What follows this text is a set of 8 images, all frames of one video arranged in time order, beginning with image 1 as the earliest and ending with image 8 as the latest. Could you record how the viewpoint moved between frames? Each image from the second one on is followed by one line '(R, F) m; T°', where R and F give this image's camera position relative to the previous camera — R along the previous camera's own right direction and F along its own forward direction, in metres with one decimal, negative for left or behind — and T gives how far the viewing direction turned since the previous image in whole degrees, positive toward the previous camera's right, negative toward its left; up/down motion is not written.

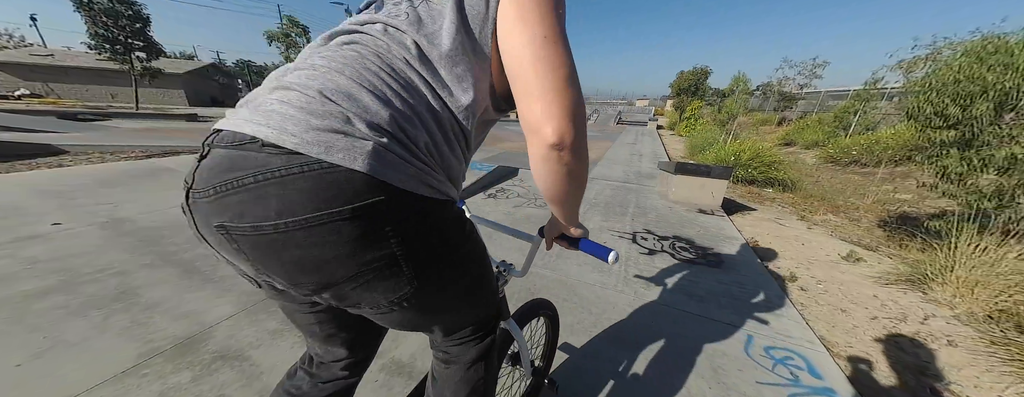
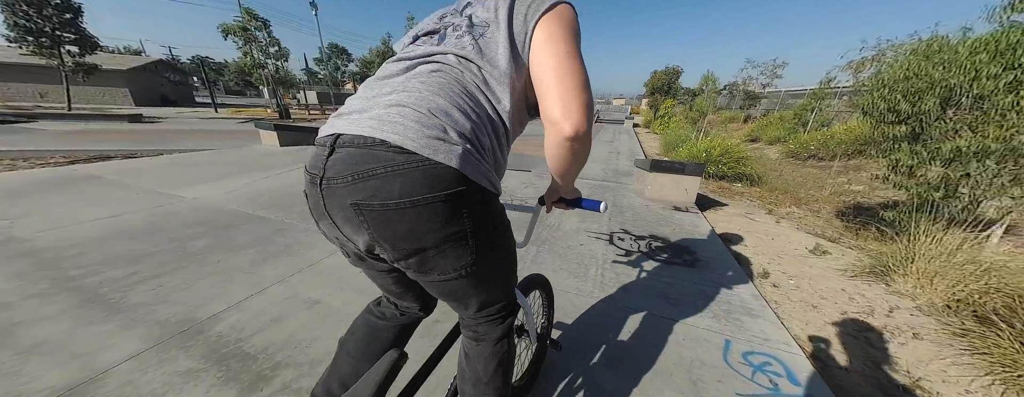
(+0.1, +0.1) m; +4°
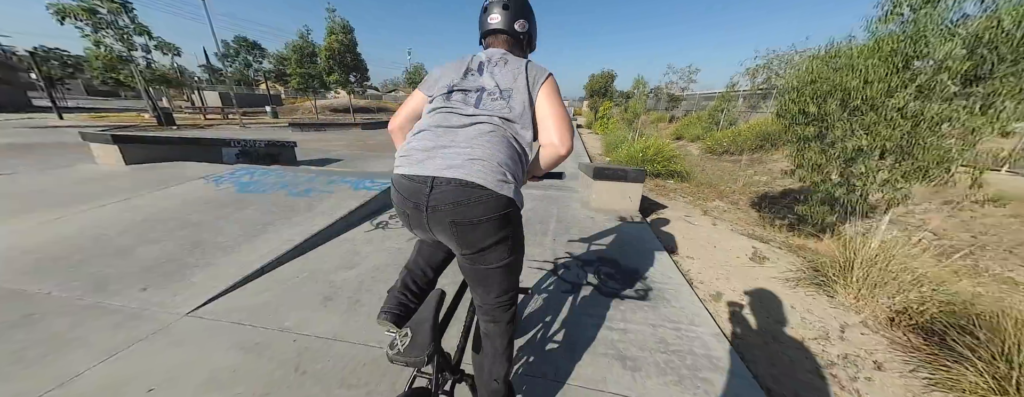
(+0.2, +0.4) m; +10°
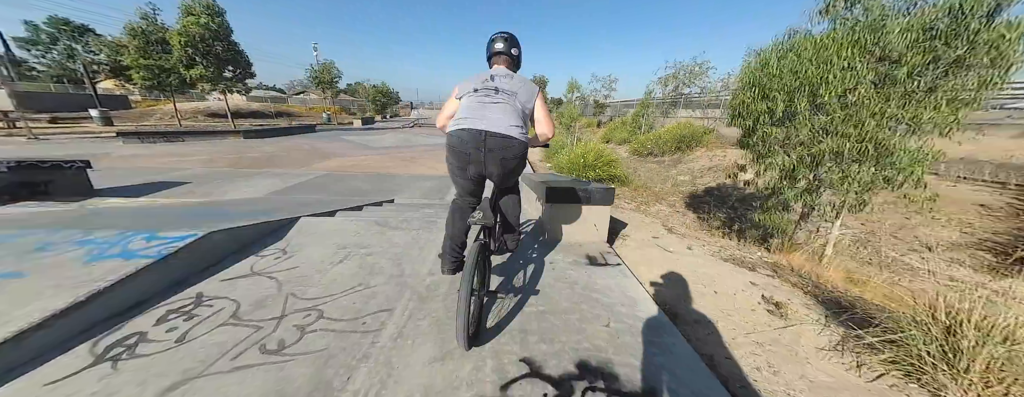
(+0.2, +1.1) m; +12°
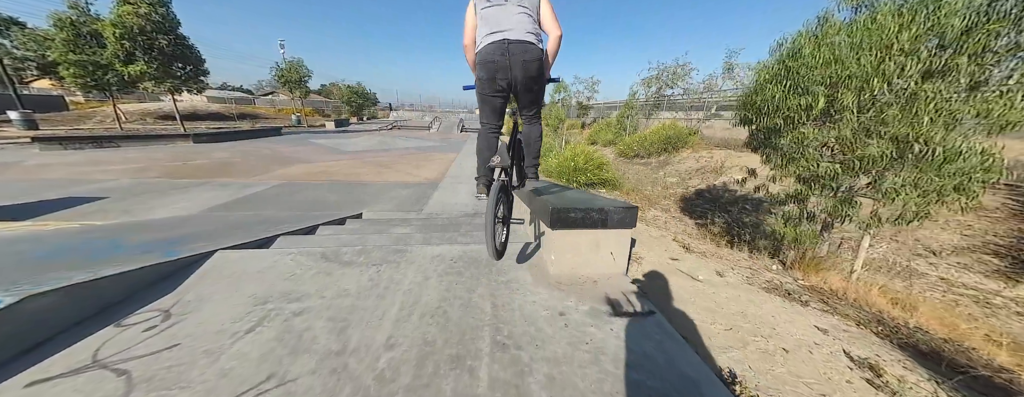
(0.0, +0.6) m; +3°
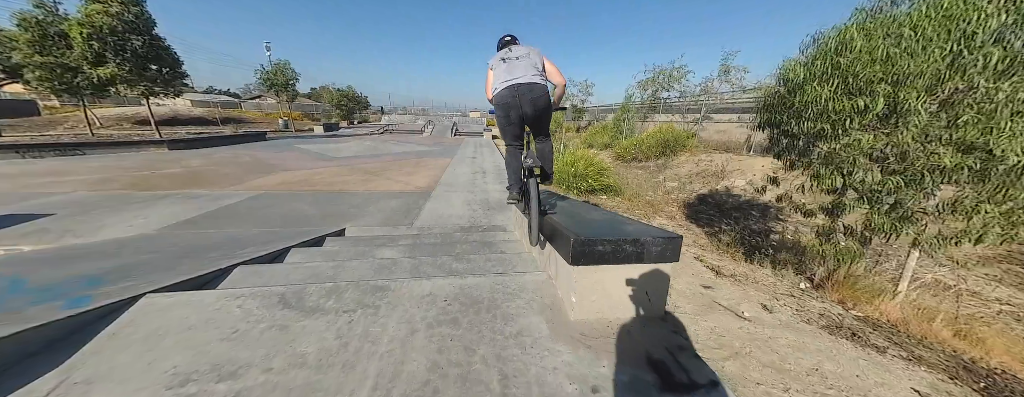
(-0.1, +0.4) m; +1°
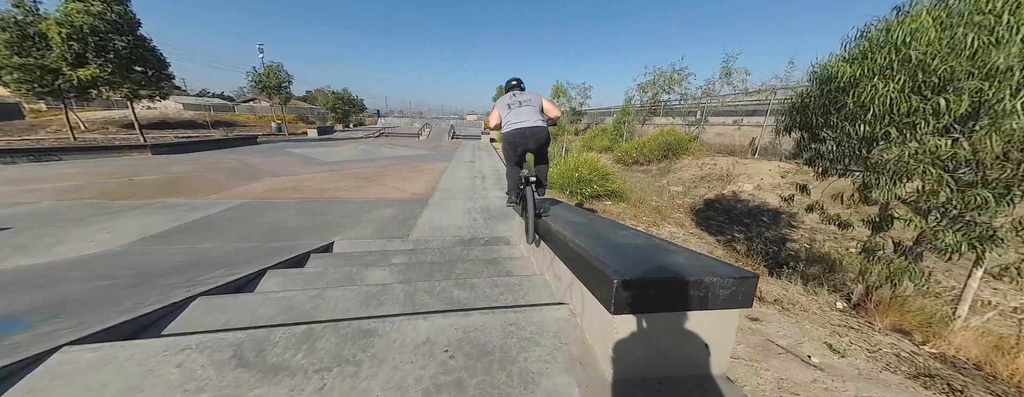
(-0.1, +0.3) m; +1°
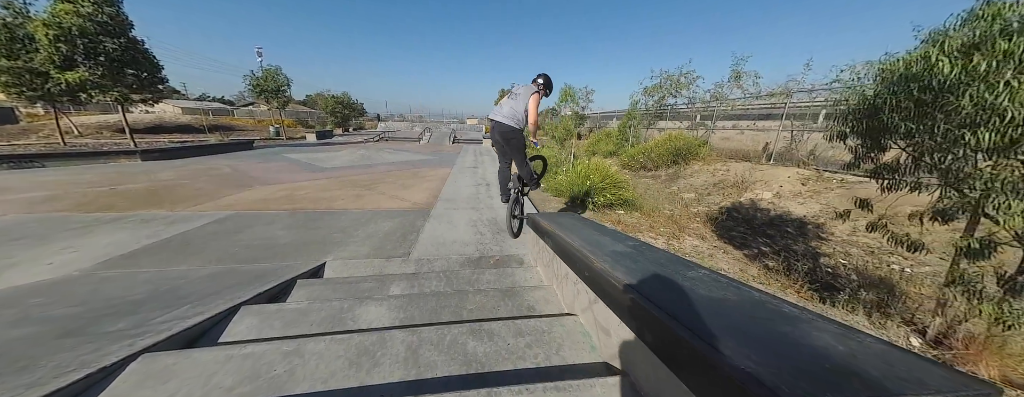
(-0.2, +0.4) m; 0°
